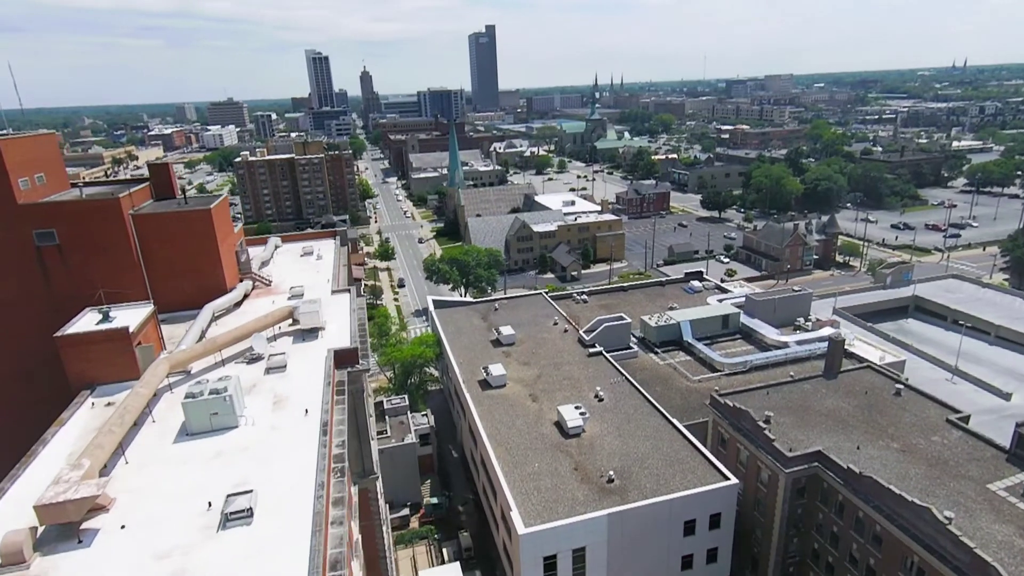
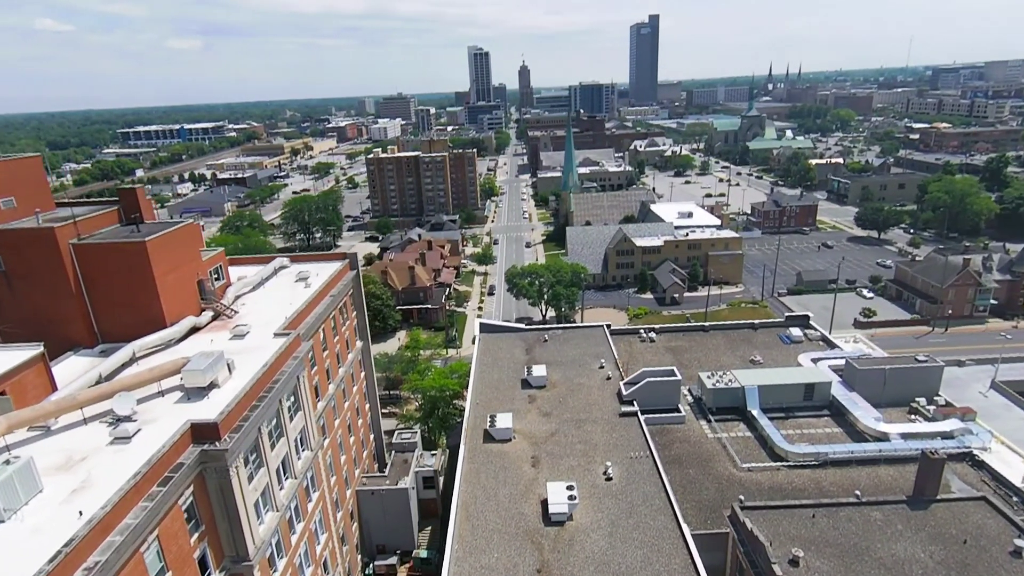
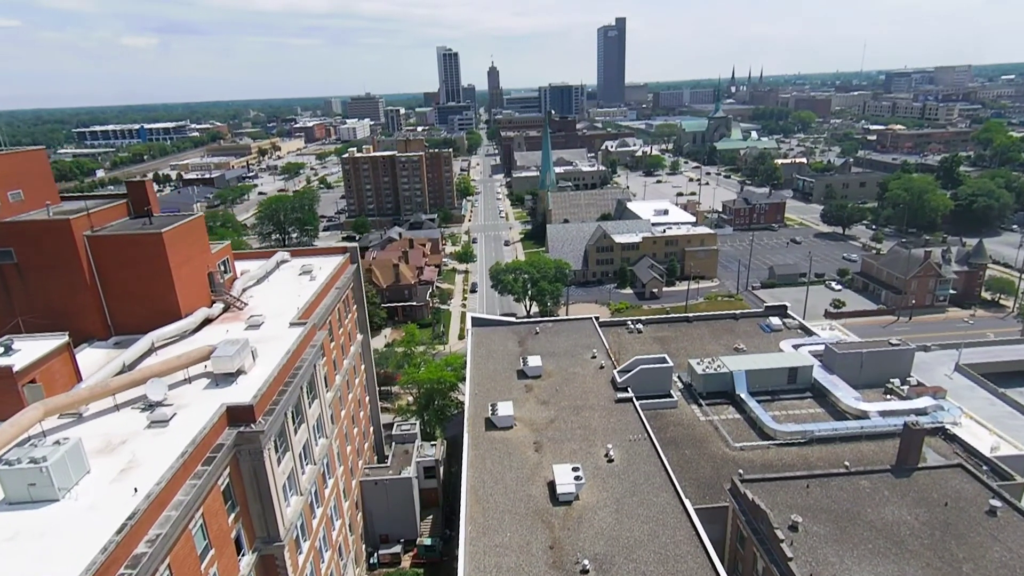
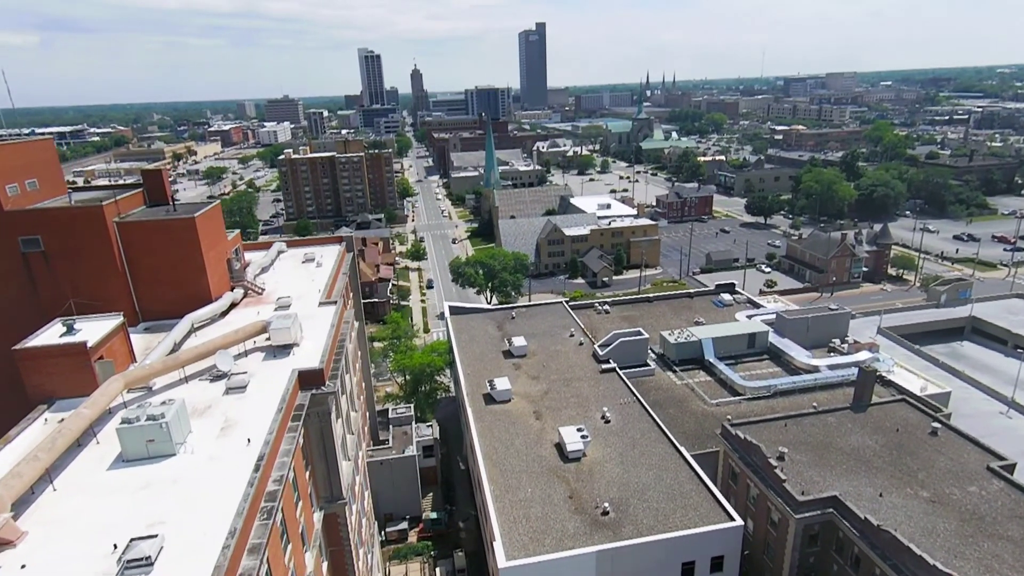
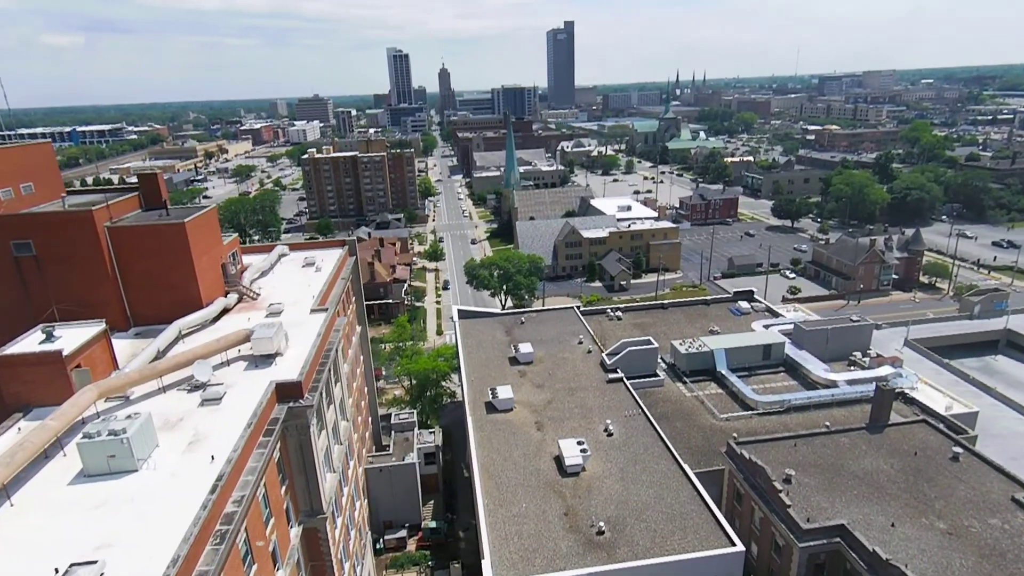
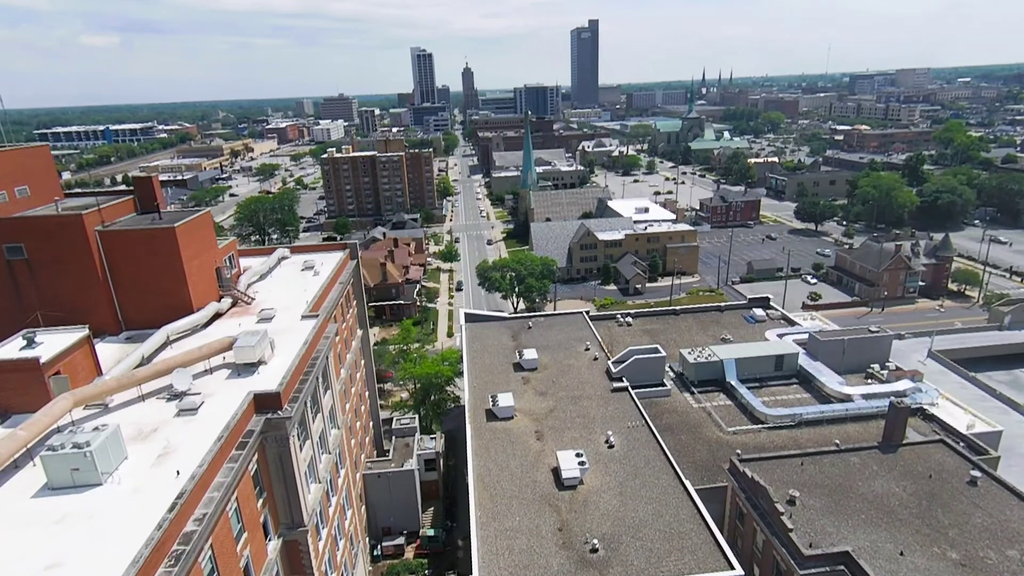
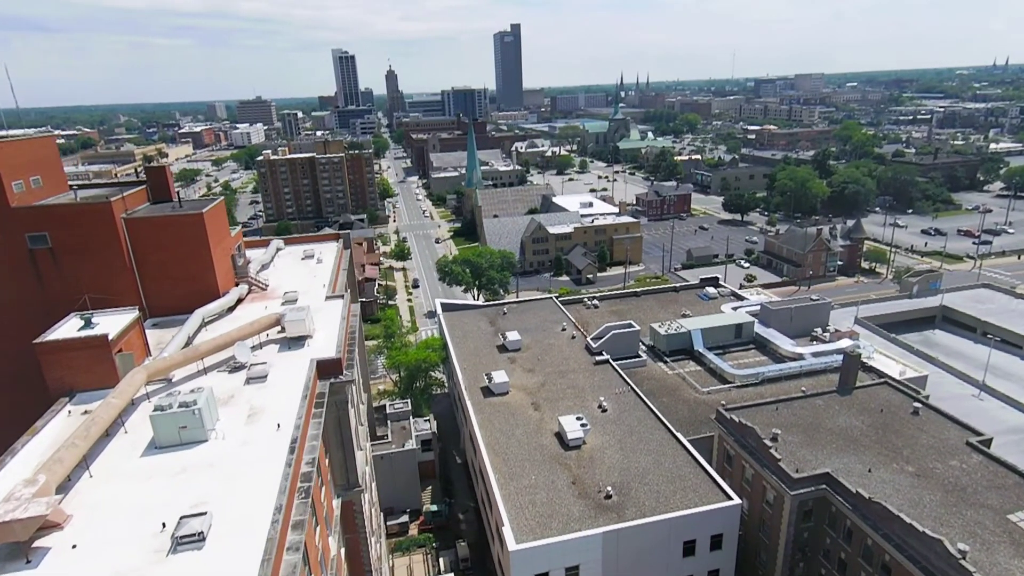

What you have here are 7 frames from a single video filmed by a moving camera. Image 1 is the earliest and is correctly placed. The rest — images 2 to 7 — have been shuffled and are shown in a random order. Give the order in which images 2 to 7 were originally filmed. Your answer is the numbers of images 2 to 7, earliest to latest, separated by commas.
7, 4, 5, 6, 3, 2
